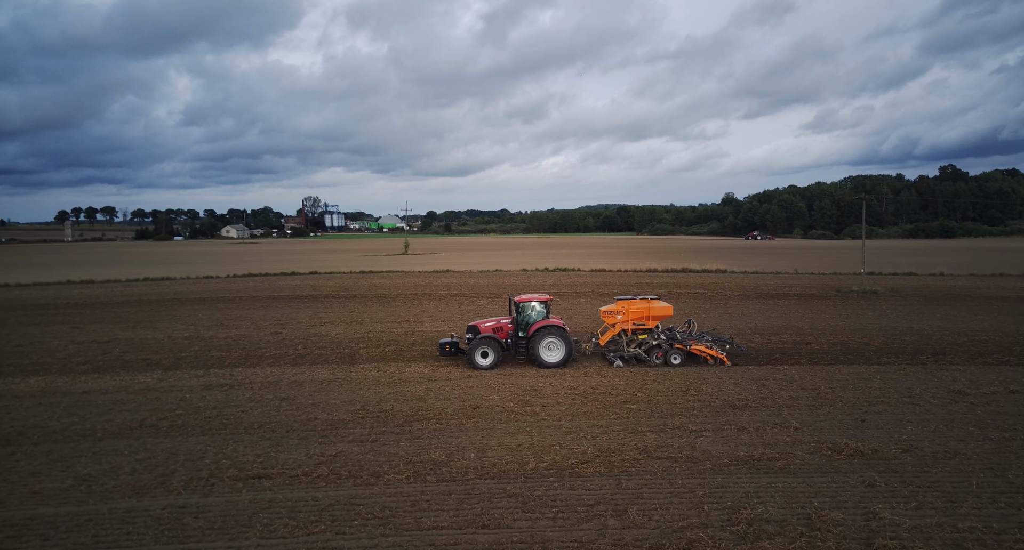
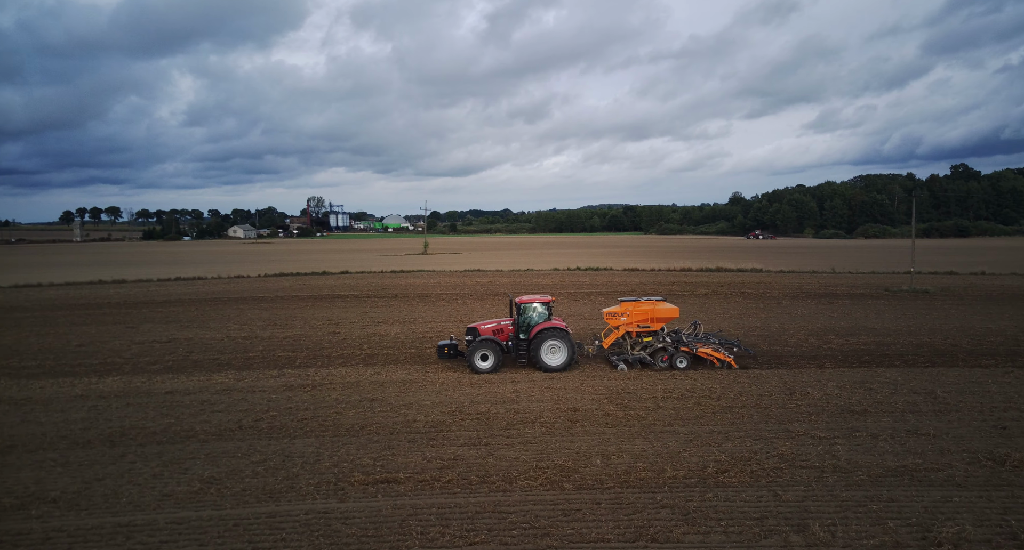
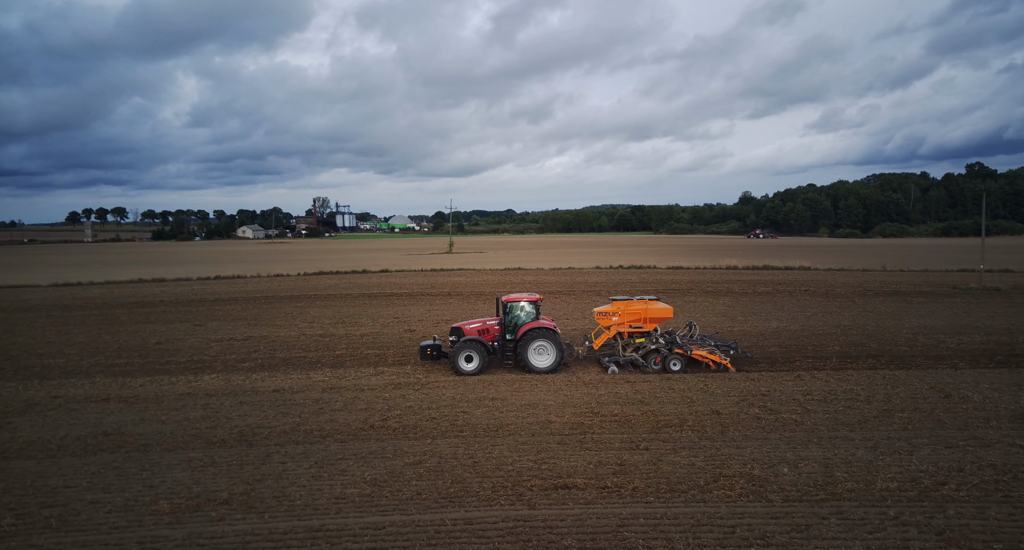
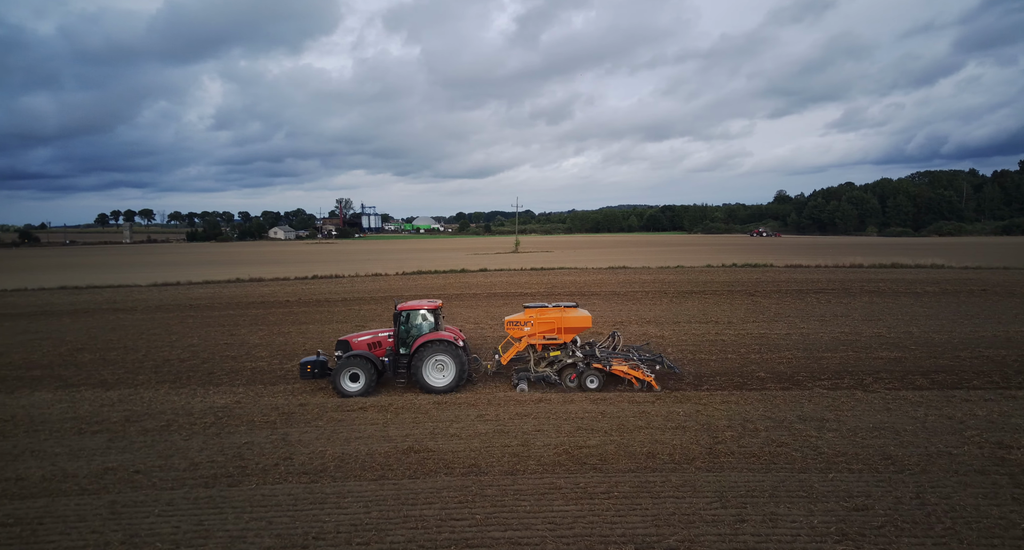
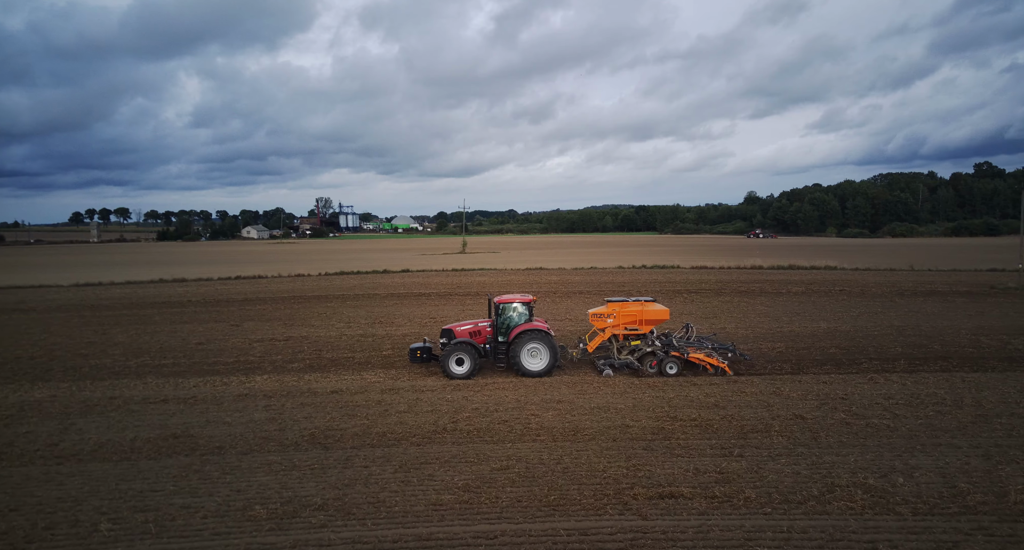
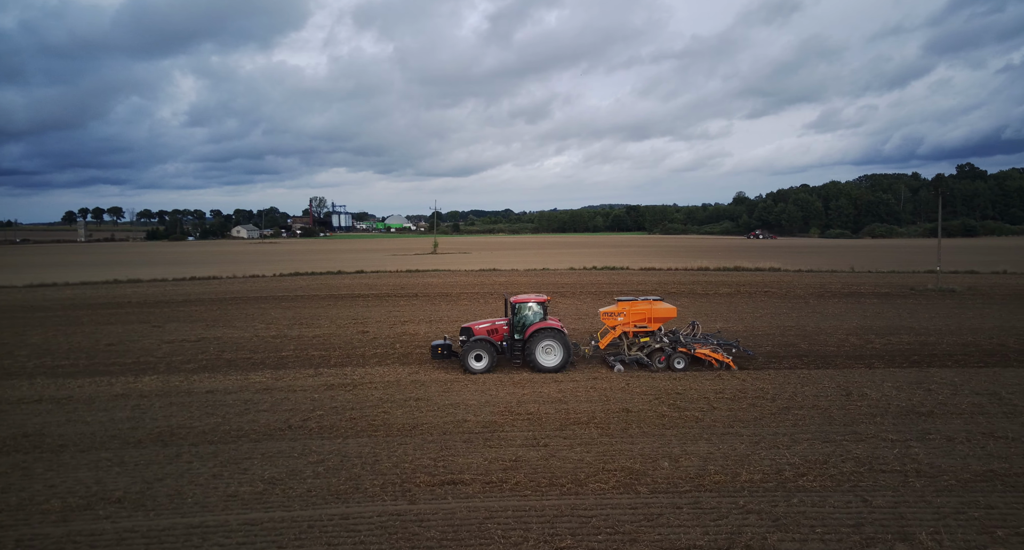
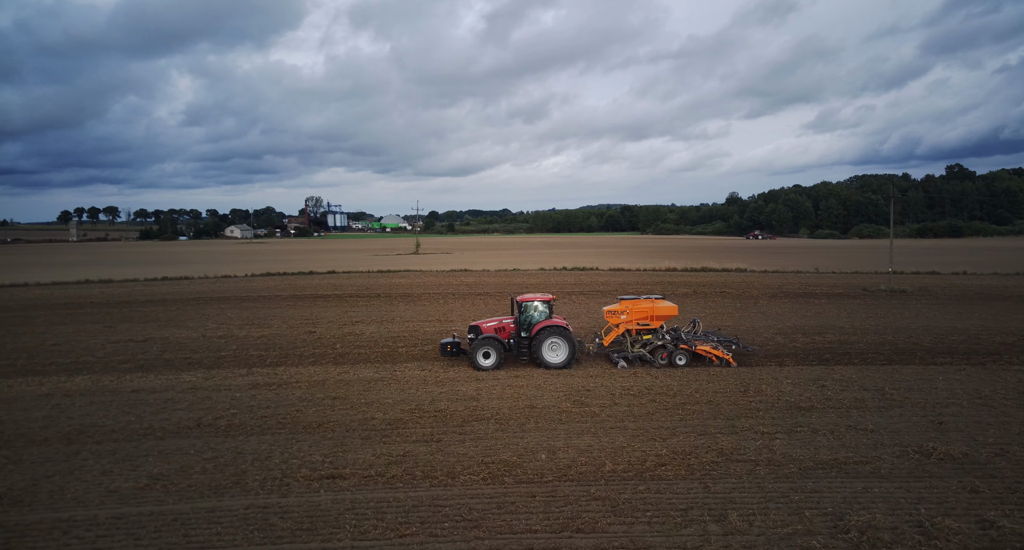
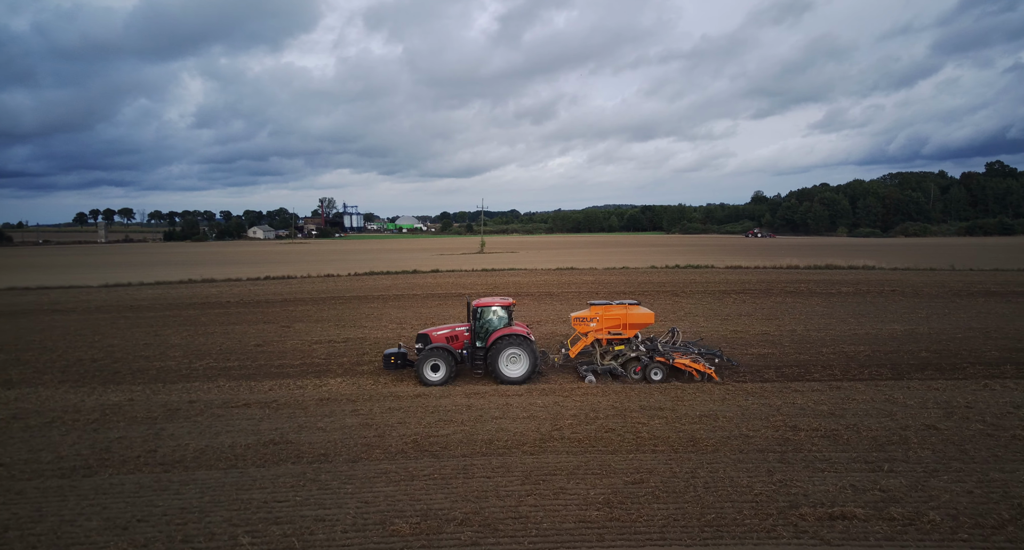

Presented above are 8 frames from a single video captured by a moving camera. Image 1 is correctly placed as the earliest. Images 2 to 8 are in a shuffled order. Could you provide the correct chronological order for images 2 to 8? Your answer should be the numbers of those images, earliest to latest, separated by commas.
7, 2, 6, 3, 5, 8, 4
